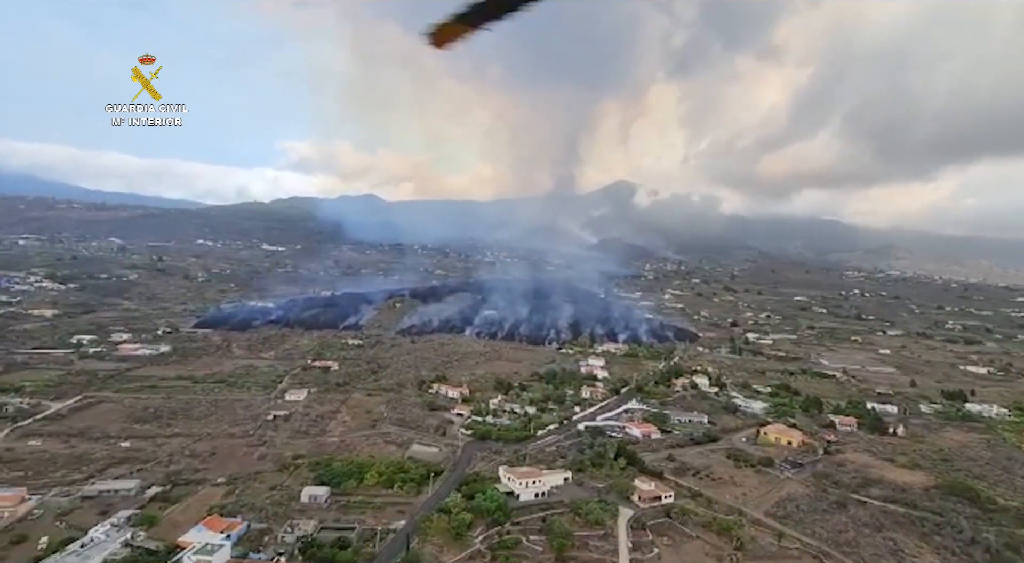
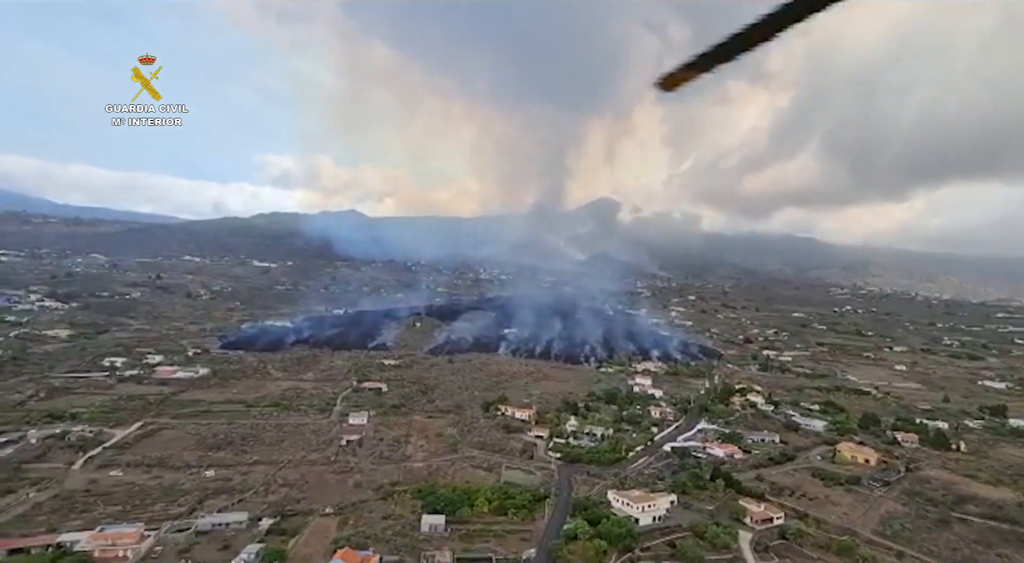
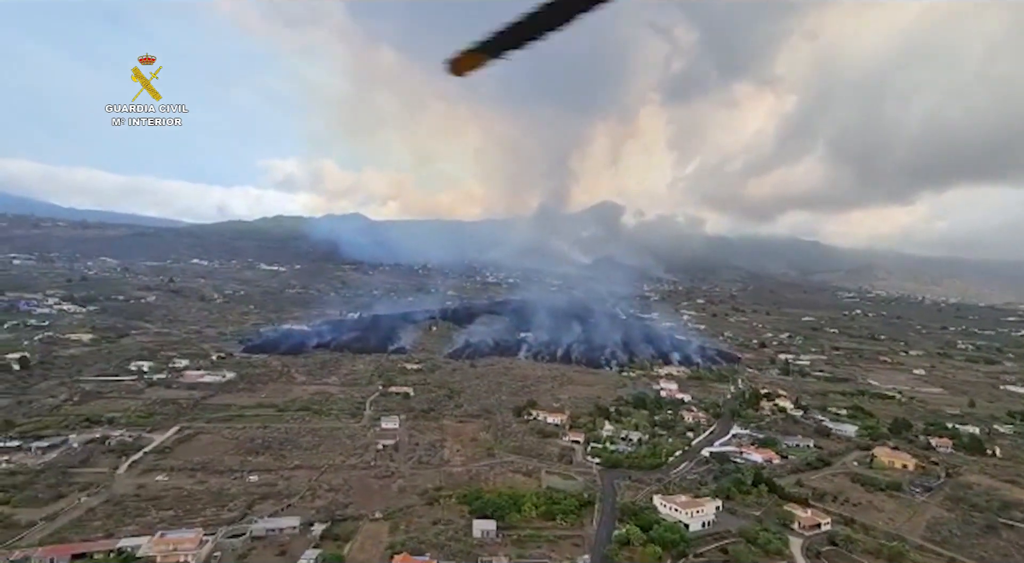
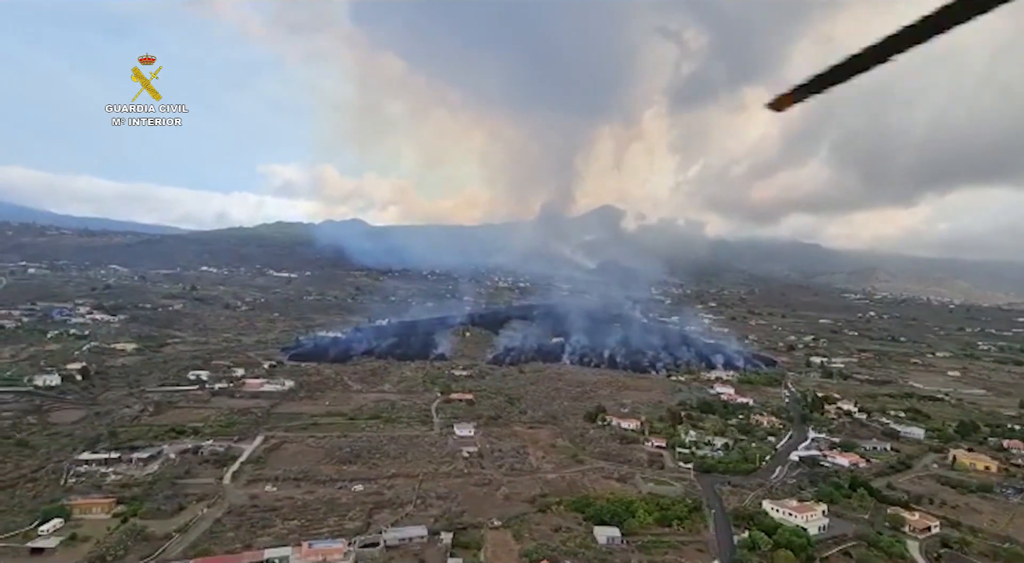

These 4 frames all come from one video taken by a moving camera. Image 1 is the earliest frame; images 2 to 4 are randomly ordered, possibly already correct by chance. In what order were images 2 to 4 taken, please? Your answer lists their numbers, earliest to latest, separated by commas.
2, 3, 4
